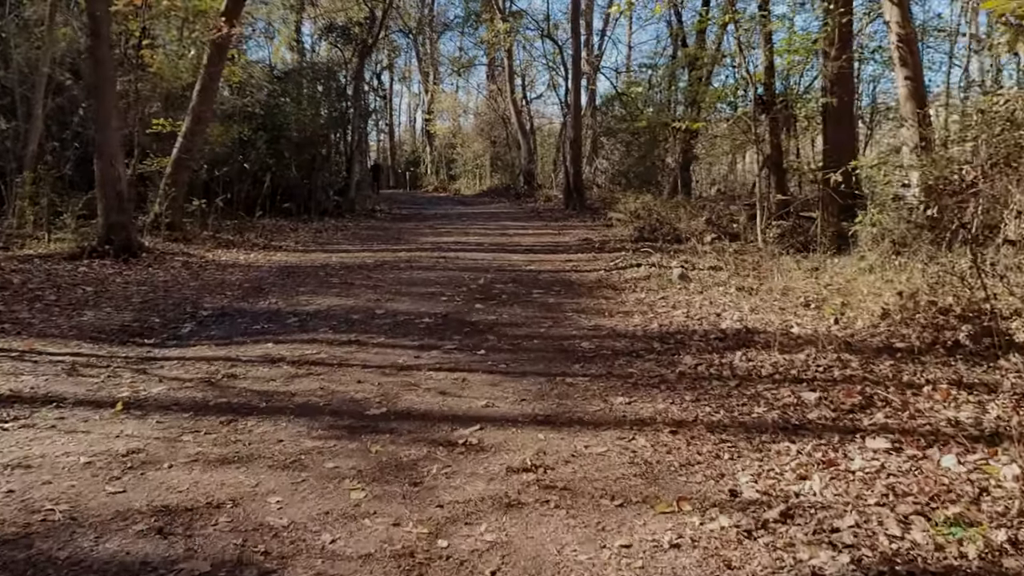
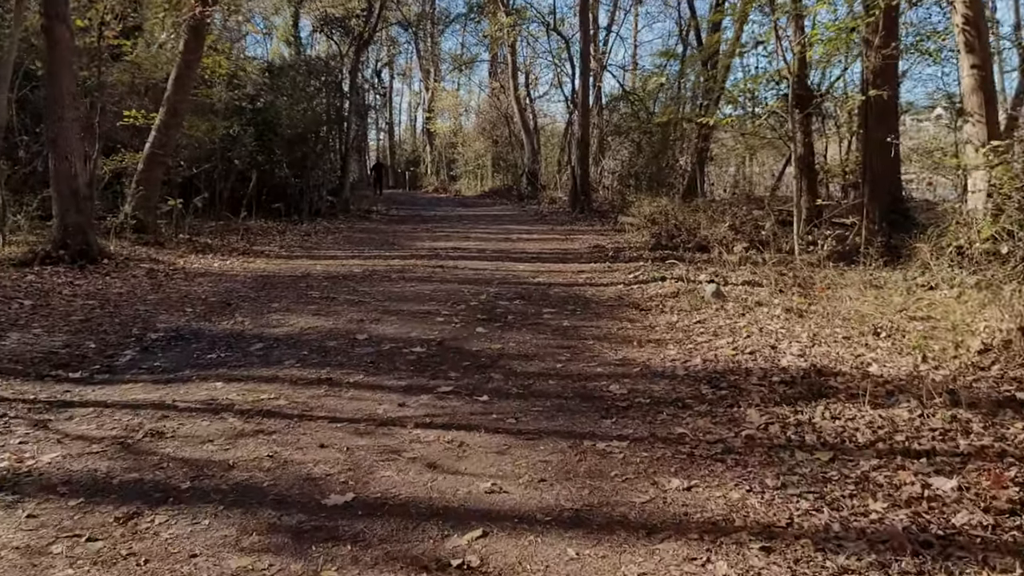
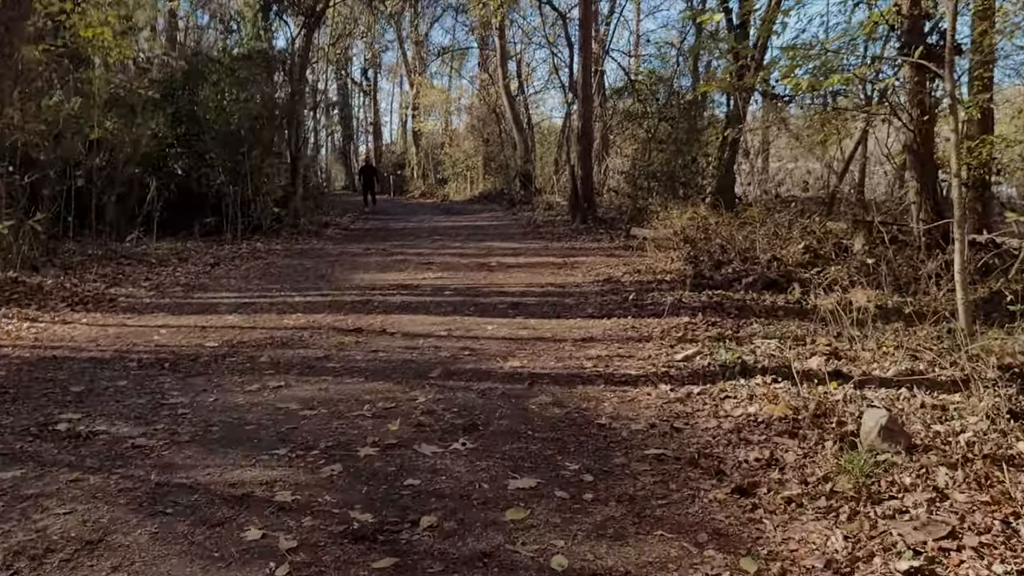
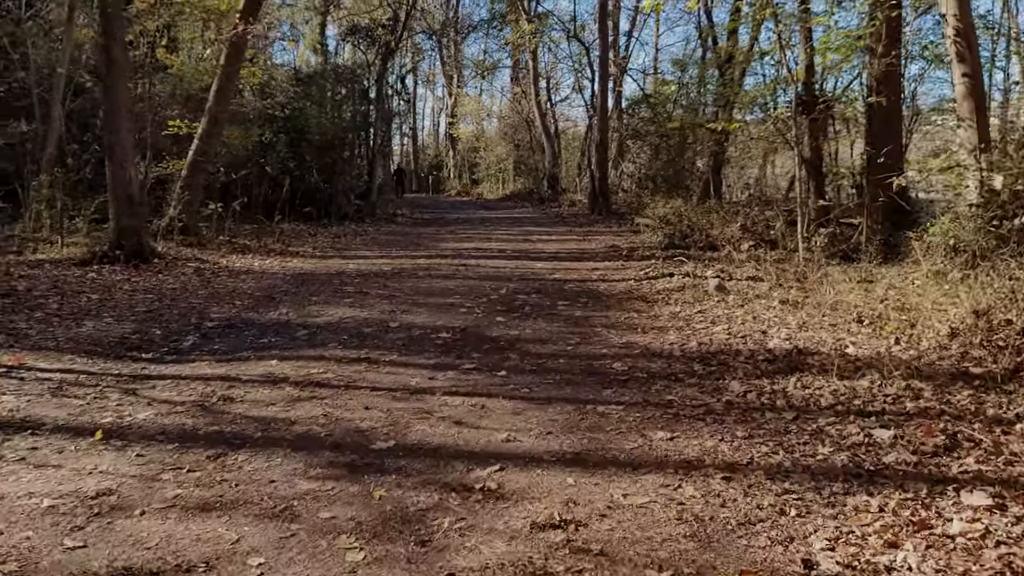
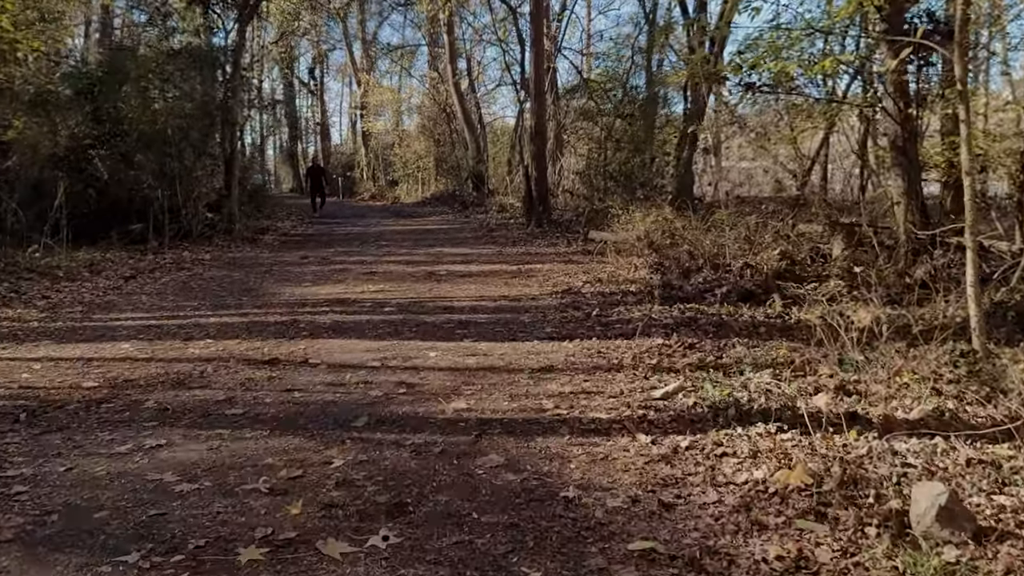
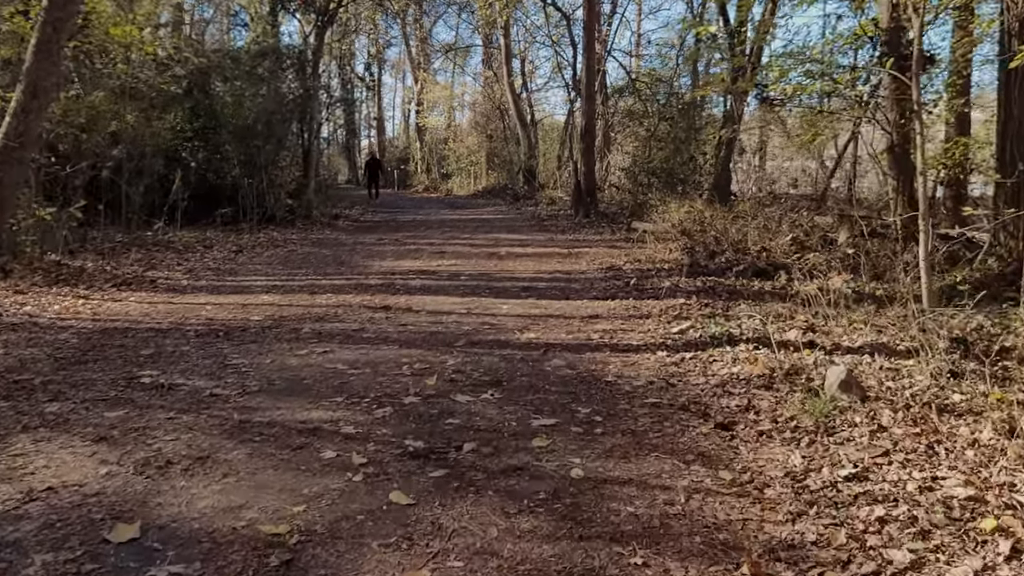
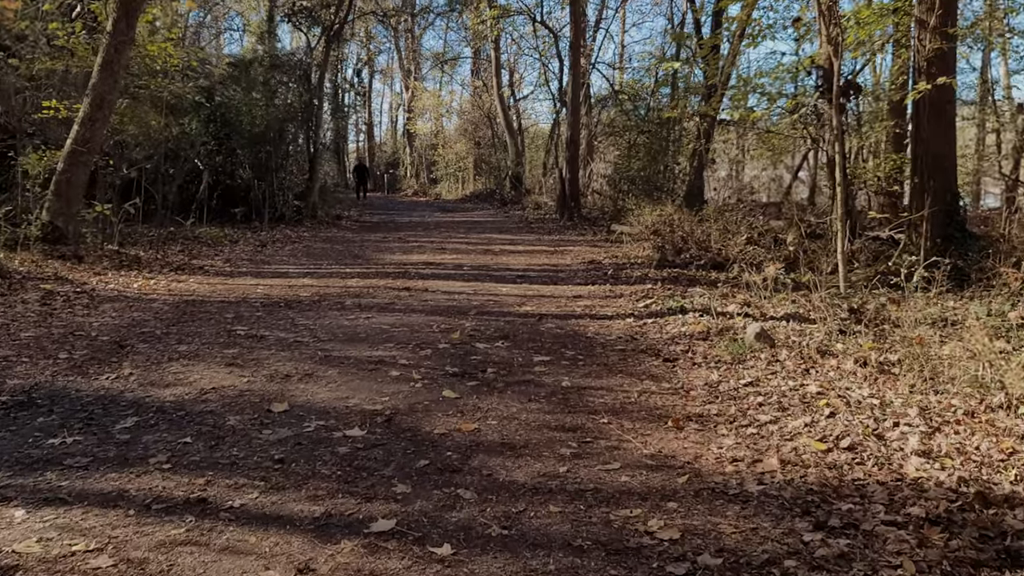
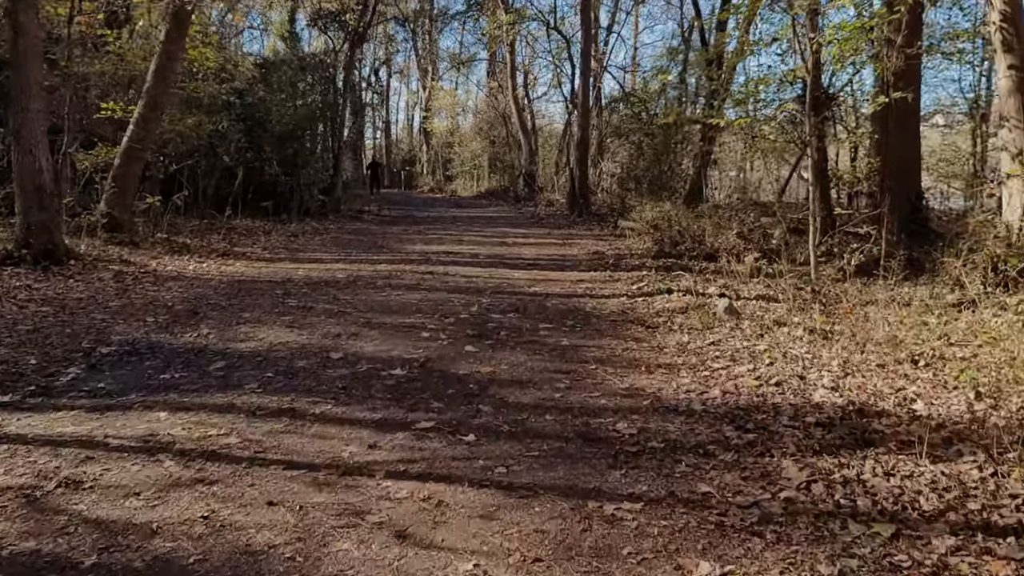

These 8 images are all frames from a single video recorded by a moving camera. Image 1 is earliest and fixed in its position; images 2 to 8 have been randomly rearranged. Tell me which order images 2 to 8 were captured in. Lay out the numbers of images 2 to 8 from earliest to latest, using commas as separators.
4, 2, 8, 7, 6, 3, 5
